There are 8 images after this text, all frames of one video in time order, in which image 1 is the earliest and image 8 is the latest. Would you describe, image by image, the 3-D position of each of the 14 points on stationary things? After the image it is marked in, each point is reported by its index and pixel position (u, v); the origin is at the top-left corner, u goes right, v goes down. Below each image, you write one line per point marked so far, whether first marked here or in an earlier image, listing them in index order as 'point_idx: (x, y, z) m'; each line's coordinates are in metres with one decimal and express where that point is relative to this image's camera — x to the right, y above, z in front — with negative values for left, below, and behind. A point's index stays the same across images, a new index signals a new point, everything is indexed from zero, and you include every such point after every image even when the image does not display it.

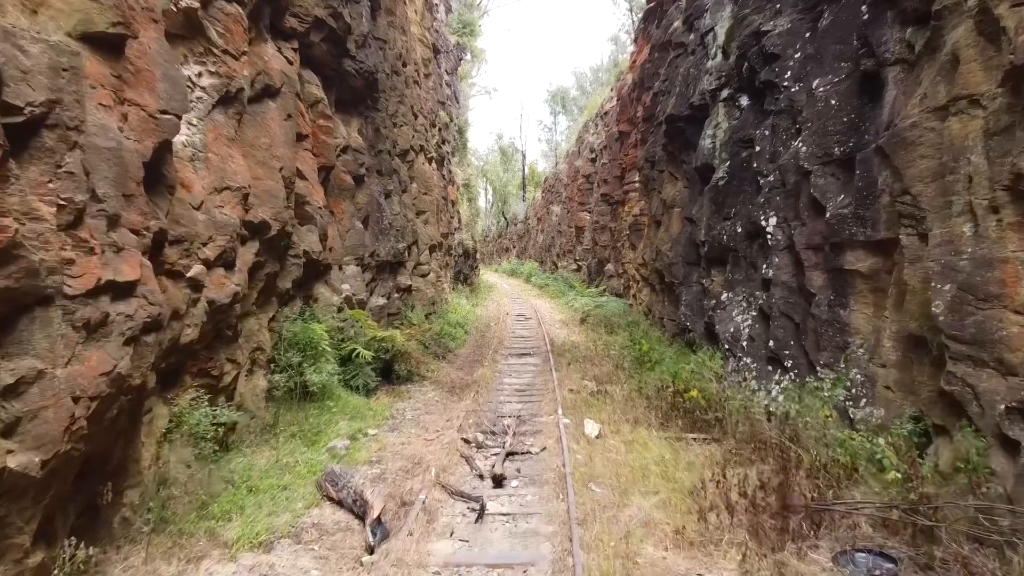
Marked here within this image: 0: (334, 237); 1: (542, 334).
0: (-3.5, +1.0, +11.3) m
1: (+1.0, -1.5, +18.9) m
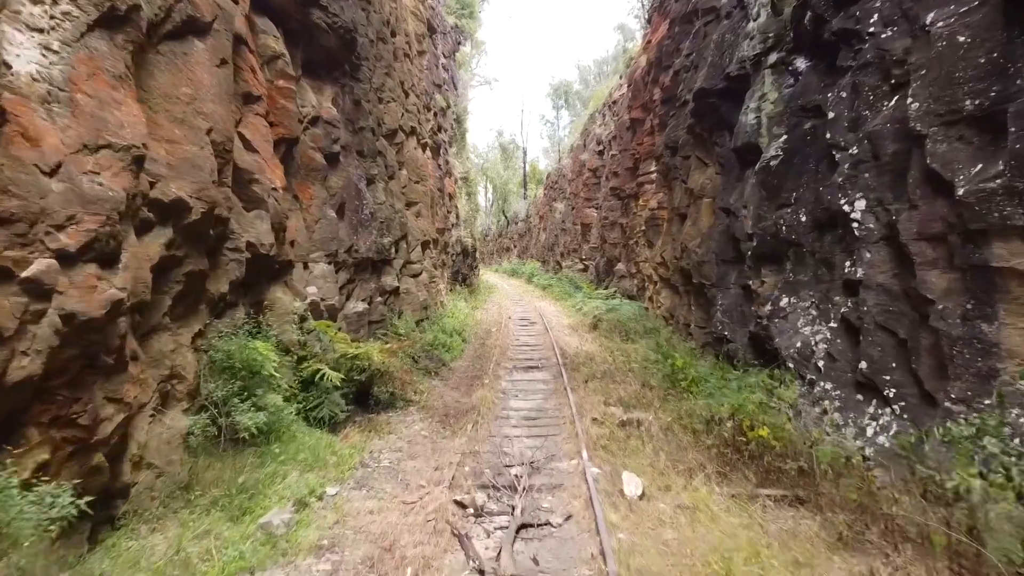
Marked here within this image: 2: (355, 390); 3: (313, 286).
0: (-3.4, +0.9, +9.1) m
1: (+1.1, -1.5, +16.7) m
2: (-2.4, -1.5, +8.7) m
3: (-3.2, 0.0, +9.2) m
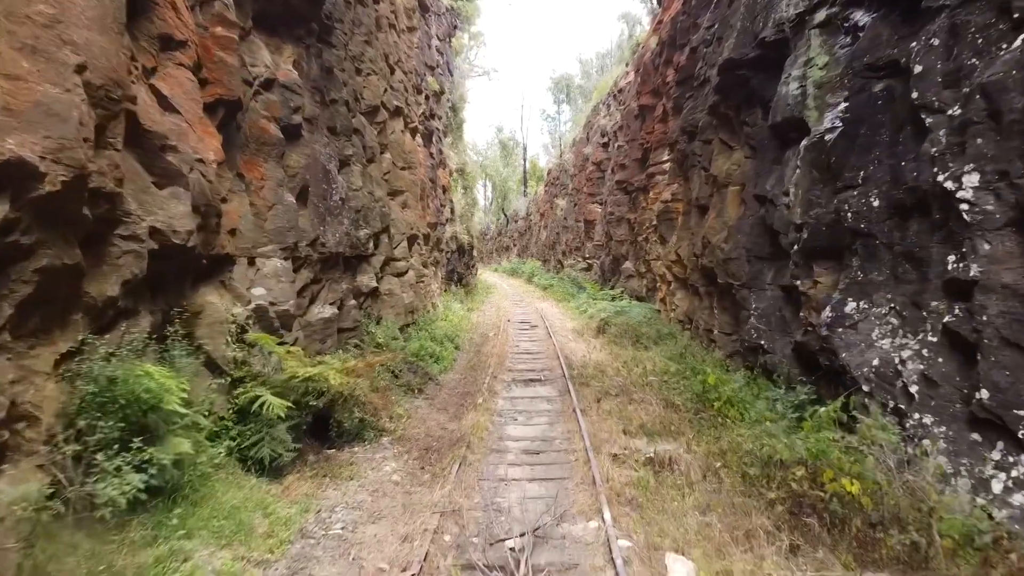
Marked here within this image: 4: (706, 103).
0: (-3.4, +0.9, +7.2) m
1: (+1.1, -1.6, +14.8) m
2: (-2.4, -1.6, +6.9) m
3: (-3.2, 0.0, +7.3) m
4: (+4.8, +4.6, +14.3) m
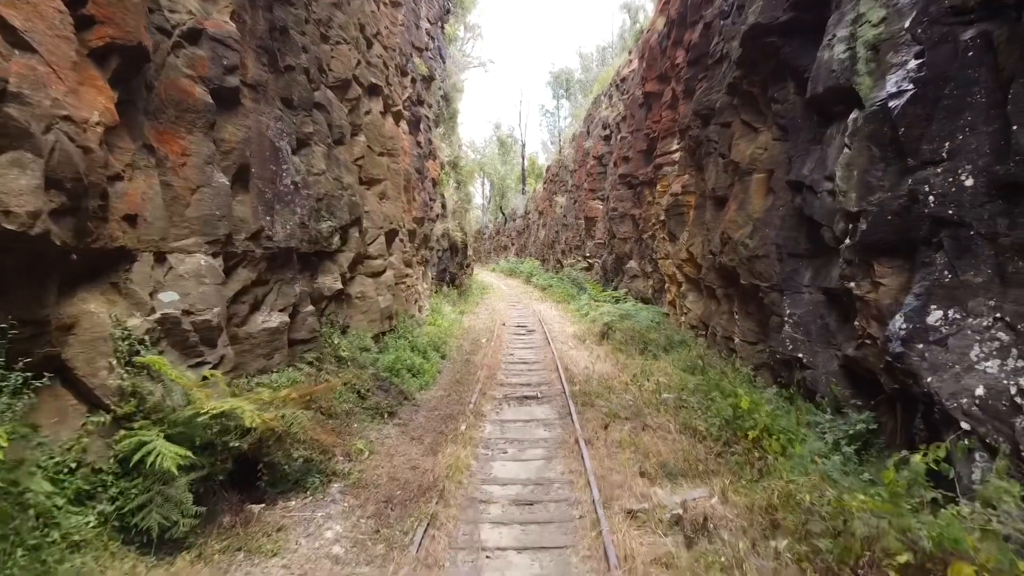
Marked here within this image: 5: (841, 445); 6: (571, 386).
0: (-3.6, +0.9, +5.6) m
1: (+1.0, -1.6, +13.2) m
2: (-2.5, -1.6, +5.2) m
3: (-3.3, 0.0, +5.7) m
4: (+4.7, +4.5, +12.6) m
5: (+4.0, -1.9, +7.0) m
6: (+1.1, -1.8, +10.5) m
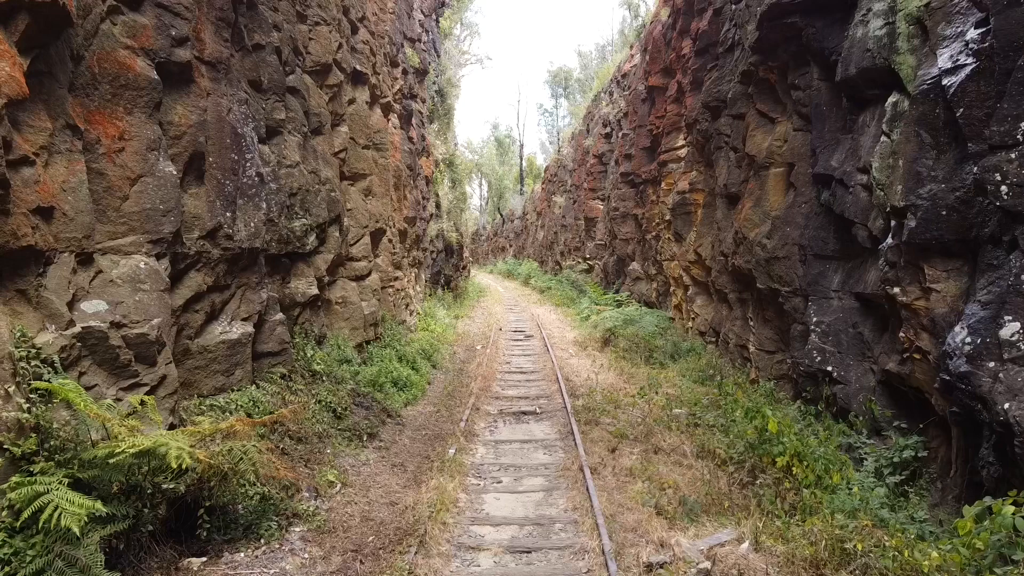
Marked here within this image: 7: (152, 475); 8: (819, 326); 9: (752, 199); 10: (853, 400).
0: (-3.6, +0.8, +4.7) m
1: (+0.9, -1.7, +12.2) m
2: (-2.6, -1.7, +4.3) m
3: (-3.4, -0.1, +4.7) m
4: (+4.6, +4.4, +11.7) m
5: (+3.9, -2.0, +6.1) m
6: (+1.0, -1.9, +9.6) m
7: (-2.6, -1.4, +4.1) m
8: (+4.3, -0.5, +8.1) m
9: (+4.5, +1.7, +10.7) m
10: (+4.3, -1.4, +7.2) m
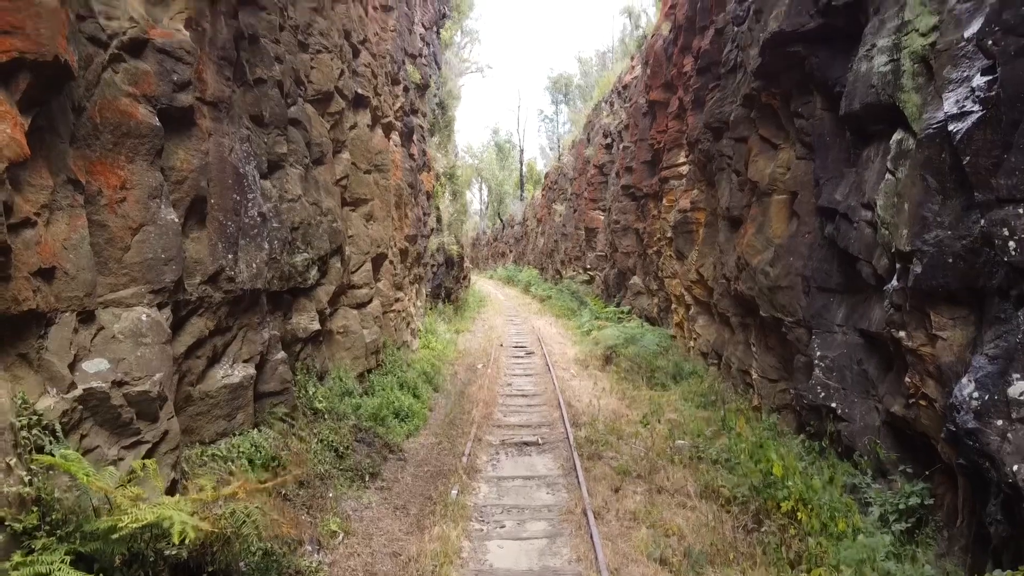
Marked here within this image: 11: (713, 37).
0: (-3.6, +0.4, +4.6) m
1: (+0.9, -2.2, +12.2) m
2: (-2.5, -2.1, +4.2) m
3: (-3.4, -0.6, +4.7) m
4: (+4.6, +4.0, +11.7) m
5: (+4.0, -2.4, +6.1) m
6: (+1.0, -2.3, +9.5) m
7: (-2.6, -1.8, +4.1) m
8: (+4.3, -1.0, +8.0) m
9: (+4.5, +1.2, +10.7) m
10: (+4.3, -1.9, +7.2) m
11: (+4.8, +6.0, +13.9) m
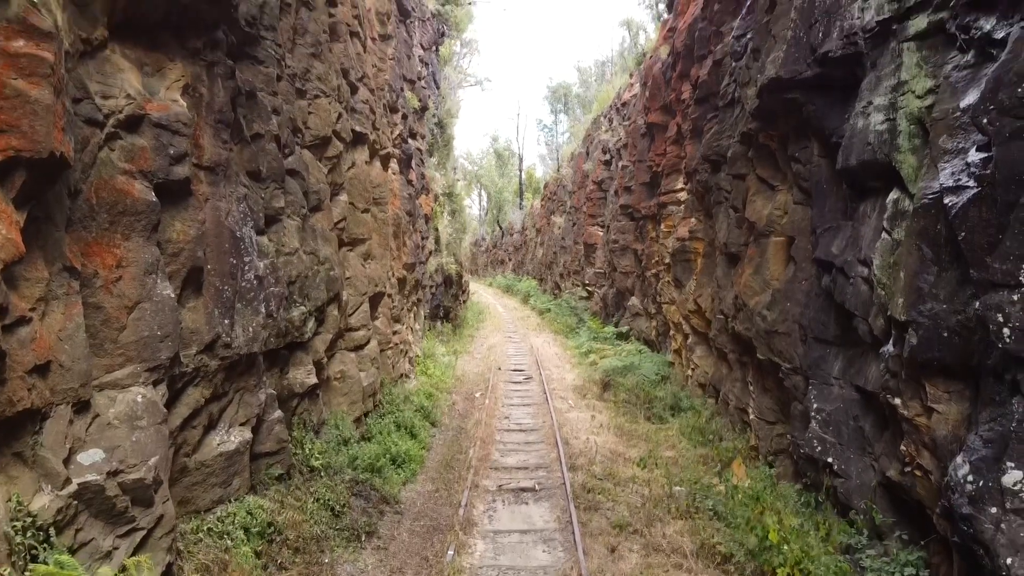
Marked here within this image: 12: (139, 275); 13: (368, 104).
0: (-3.6, -0.4, +4.6) m
1: (+0.9, -2.9, +12.2) m
2: (-2.6, -2.9, +4.2) m
3: (-3.4, -1.3, +4.7) m
4: (+4.6, +3.2, +11.7) m
5: (+3.9, -3.2, +6.1) m
6: (+1.0, -3.1, +9.5) m
7: (-2.6, -2.5, +4.1) m
8: (+4.3, -1.8, +8.0) m
9: (+4.4, +0.4, +10.7) m
10: (+4.3, -2.6, +7.2) m
11: (+4.8, +5.3, +13.9) m
12: (-3.5, +0.1, +5.4) m
13: (-3.0, +3.9, +12.1) m
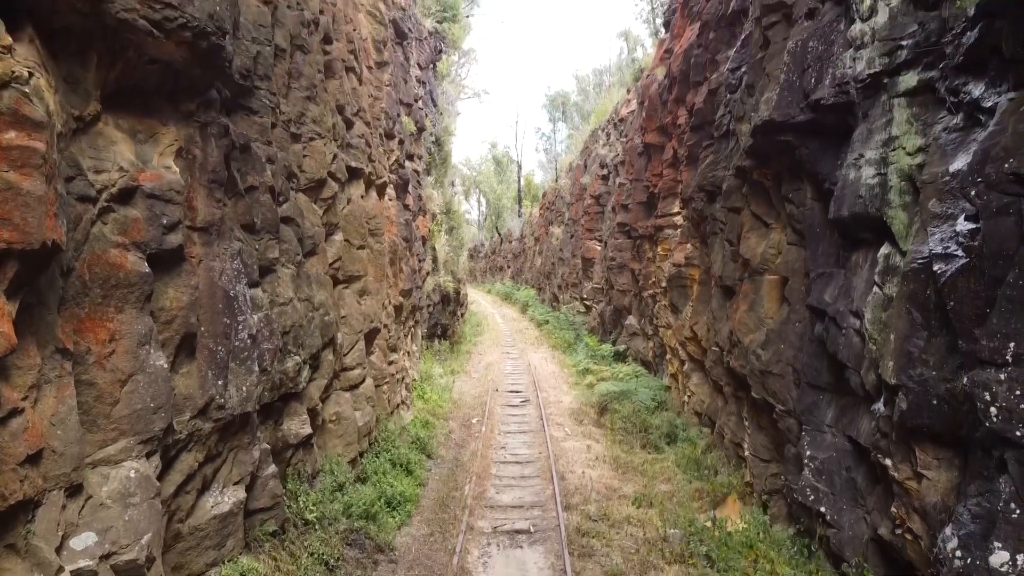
0: (-3.7, -1.1, +4.6) m
1: (+0.8, -3.6, +12.2) m
2: (-2.7, -3.5, +4.3) m
3: (-3.5, -2.0, +4.7) m
4: (+4.5, +2.5, +11.7) m
5: (+3.9, -3.9, +6.1) m
6: (+0.9, -3.8, +9.6) m
7: (-2.7, -3.2, +4.1) m
8: (+4.2, -2.4, +8.1) m
9: (+4.4, -0.2, +10.7) m
10: (+4.2, -3.3, +7.2) m
11: (+4.7, +4.6, +13.9) m
12: (-3.6, -0.6, +5.5) m
13: (-3.1, +3.2, +12.1) m
